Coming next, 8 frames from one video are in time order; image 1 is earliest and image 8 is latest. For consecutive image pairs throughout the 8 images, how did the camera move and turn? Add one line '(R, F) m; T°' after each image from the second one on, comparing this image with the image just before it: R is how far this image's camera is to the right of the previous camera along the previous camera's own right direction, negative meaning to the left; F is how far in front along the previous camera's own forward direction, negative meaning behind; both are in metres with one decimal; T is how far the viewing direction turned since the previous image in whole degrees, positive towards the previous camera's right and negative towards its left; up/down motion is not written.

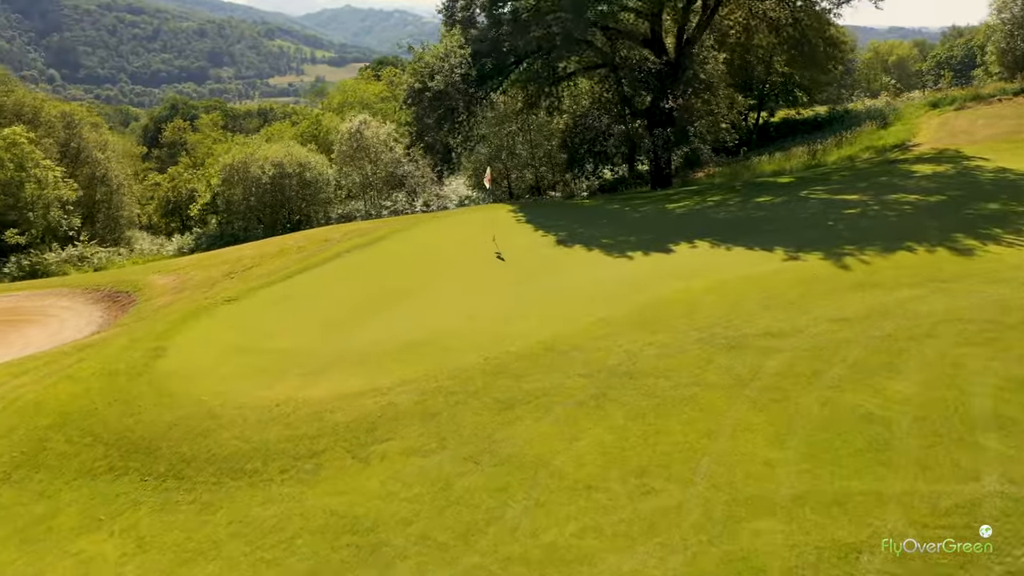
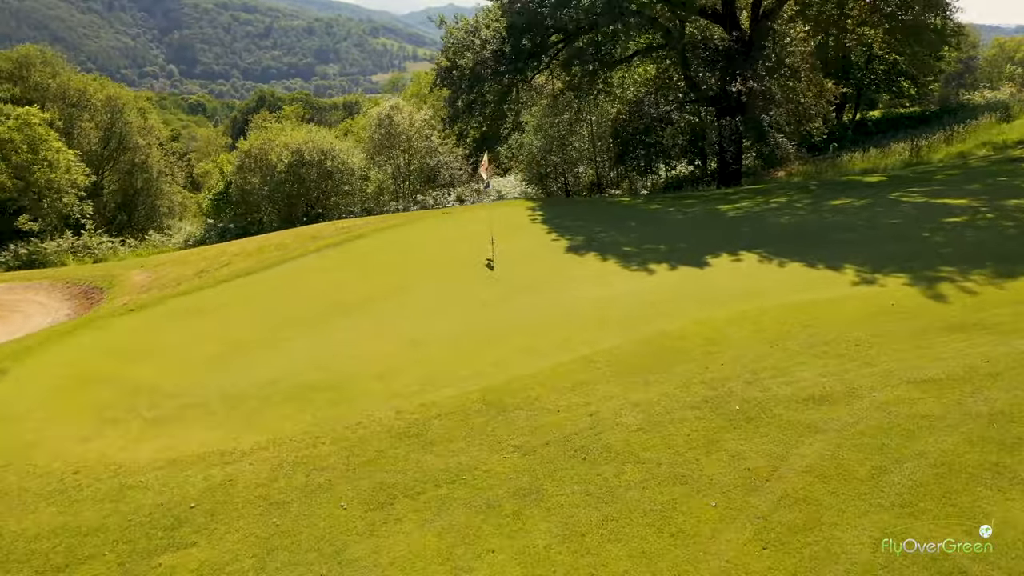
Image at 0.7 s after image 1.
(+1.7, +3.7) m; -6°
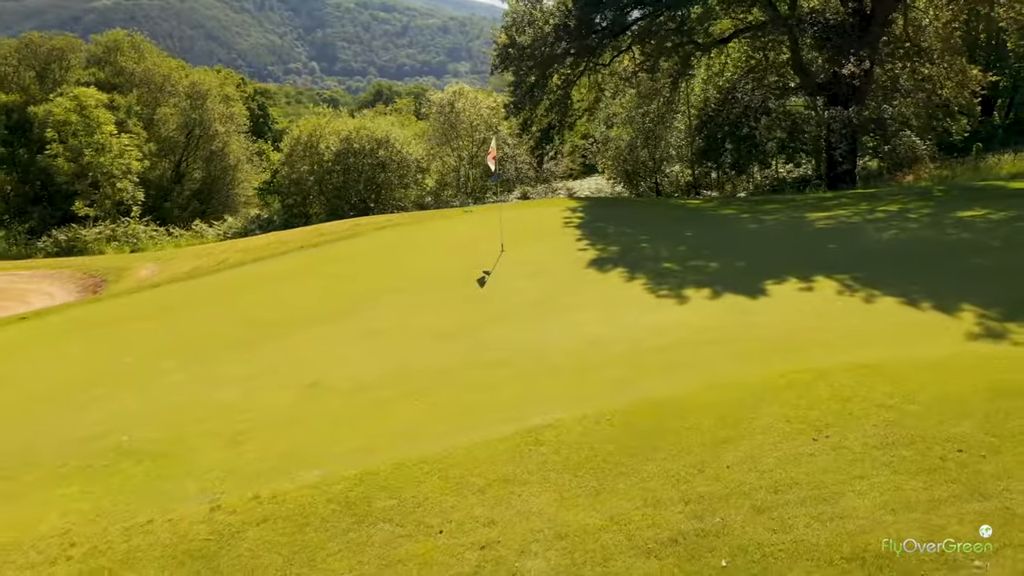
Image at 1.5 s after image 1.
(+1.6, +3.2) m; -8°
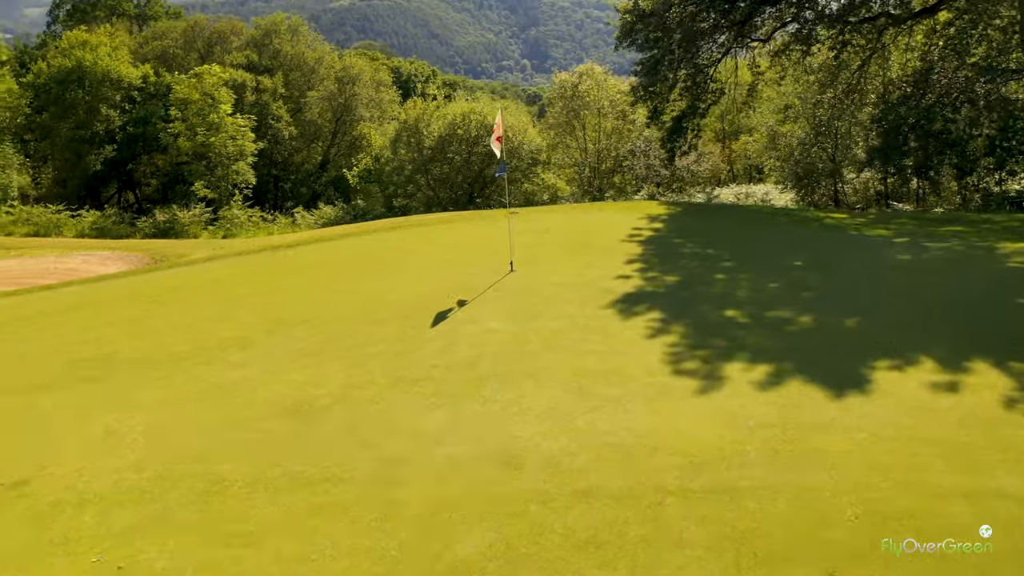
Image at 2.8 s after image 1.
(+1.9, +3.9) m; -13°
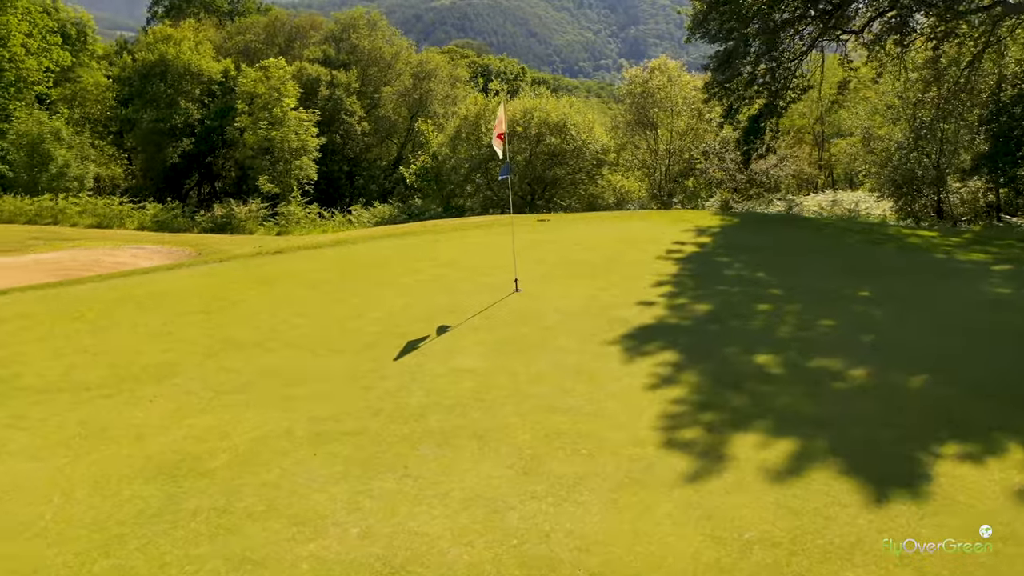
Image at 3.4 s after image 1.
(+0.8, +1.3) m; -6°
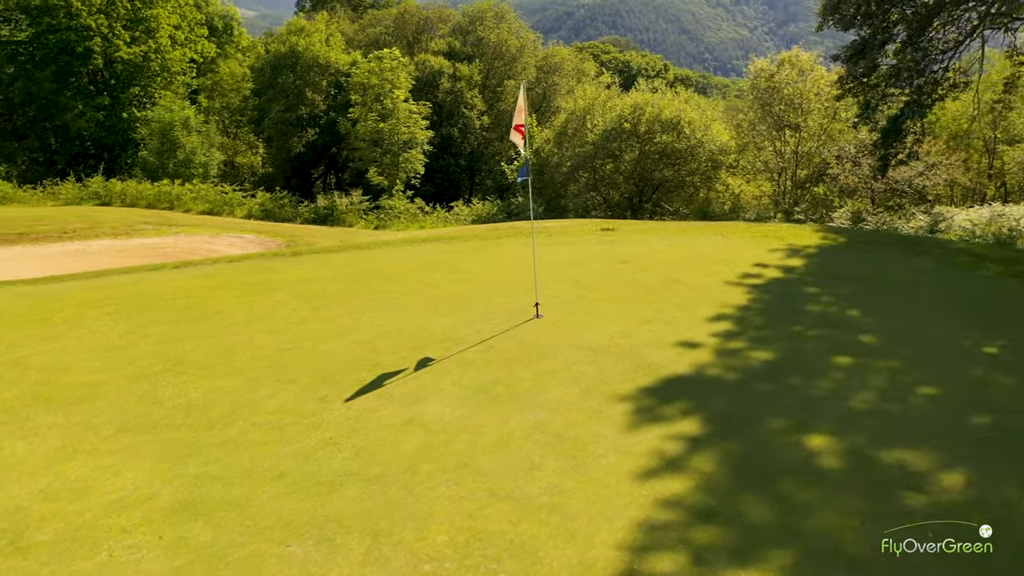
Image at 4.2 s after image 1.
(+0.9, +1.4) m; -10°
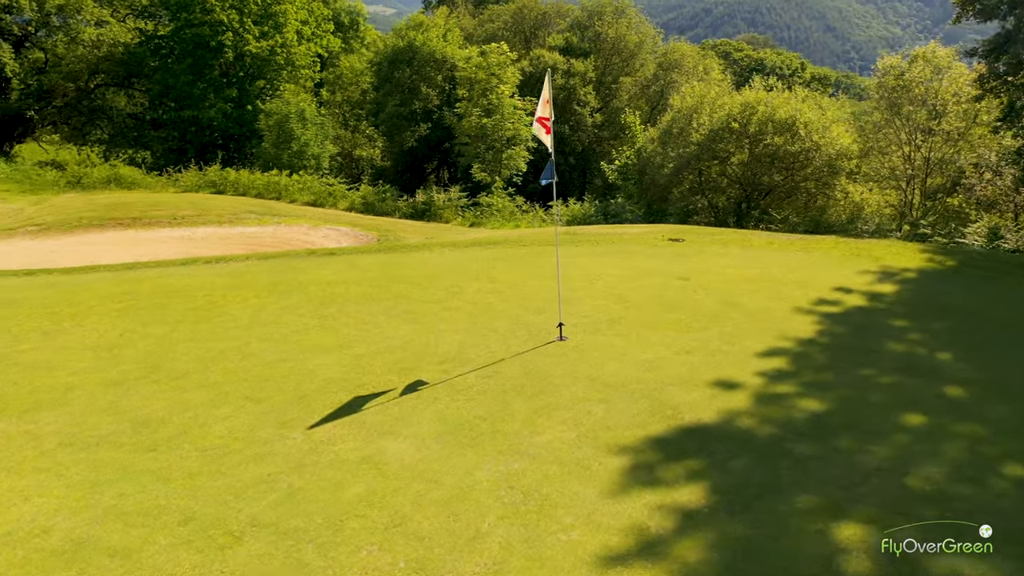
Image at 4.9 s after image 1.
(+0.7, +0.8) m; -9°
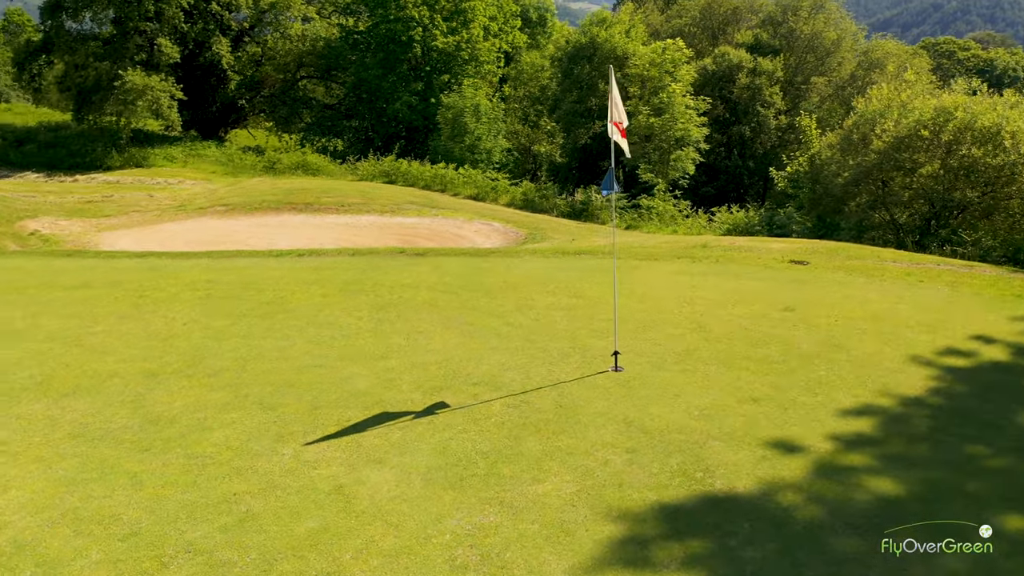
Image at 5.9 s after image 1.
(+0.8, +0.6) m; -13°
